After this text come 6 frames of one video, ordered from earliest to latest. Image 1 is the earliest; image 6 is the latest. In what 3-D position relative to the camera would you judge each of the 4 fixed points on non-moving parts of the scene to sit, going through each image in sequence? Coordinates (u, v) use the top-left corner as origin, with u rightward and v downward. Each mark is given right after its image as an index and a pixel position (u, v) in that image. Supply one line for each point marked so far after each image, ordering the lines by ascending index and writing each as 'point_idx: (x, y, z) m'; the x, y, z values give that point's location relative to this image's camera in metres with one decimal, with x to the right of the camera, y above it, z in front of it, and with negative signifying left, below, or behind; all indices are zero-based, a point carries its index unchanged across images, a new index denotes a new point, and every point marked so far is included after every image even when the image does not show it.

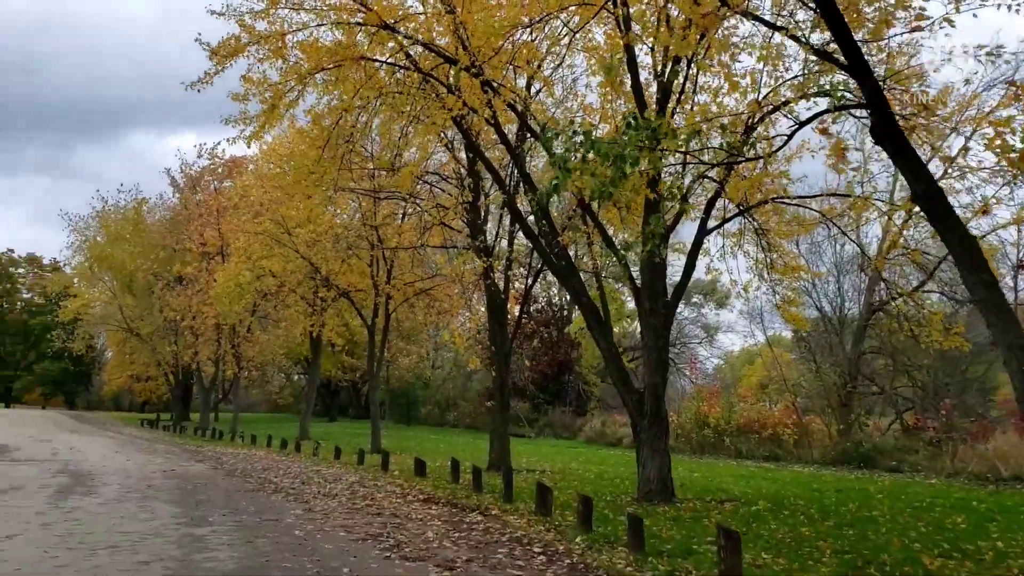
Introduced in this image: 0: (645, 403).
0: (+2.4, -2.1, +15.6) m
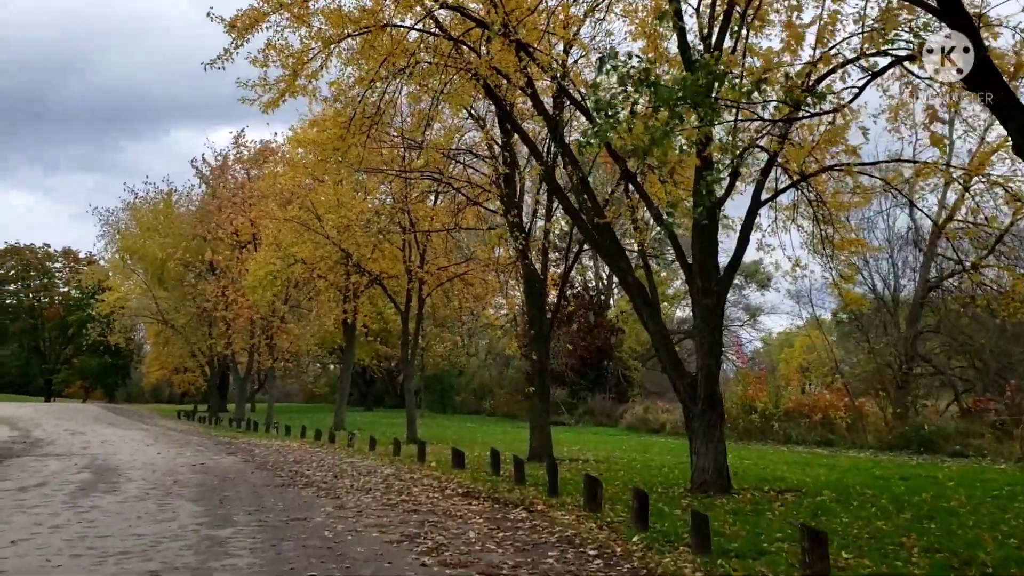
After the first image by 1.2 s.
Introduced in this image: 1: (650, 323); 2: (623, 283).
0: (+3.1, -1.7, +14.6) m
1: (+2.4, -0.6, +15.2) m
2: (+2.0, +0.1, +15.5) m
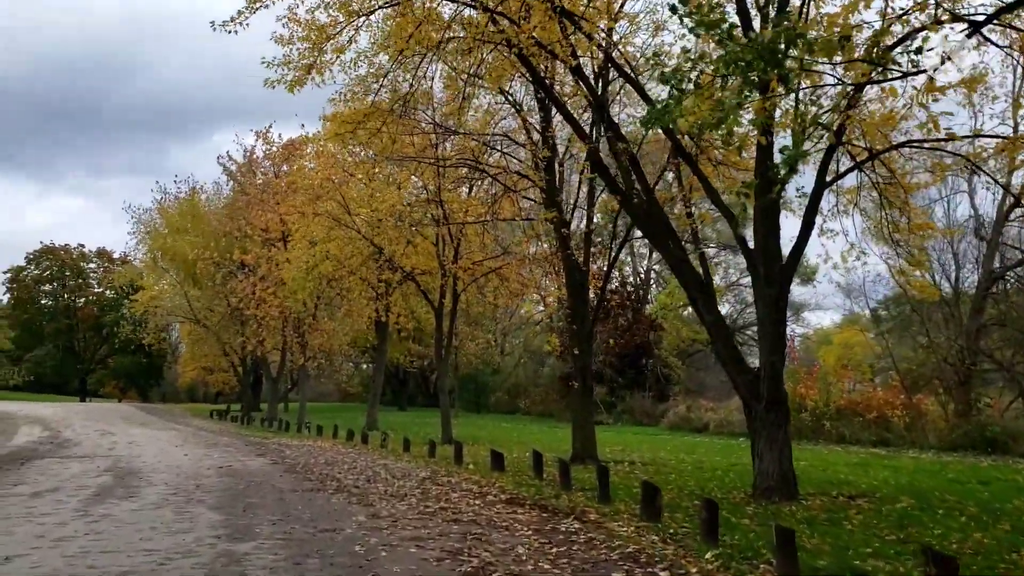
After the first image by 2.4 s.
0: (+3.8, -1.5, +13.4) m
1: (+3.1, -0.4, +14.0) m
2: (+2.7, +0.3, +14.4) m
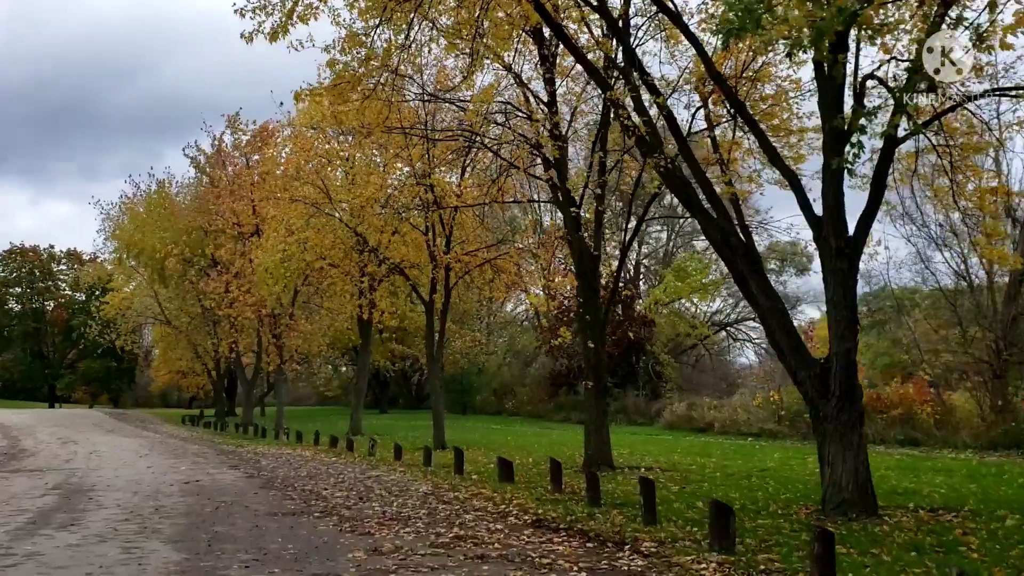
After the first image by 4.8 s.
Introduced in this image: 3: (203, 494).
0: (+4.0, -1.2, +11.2) m
1: (+3.3, -0.1, +11.9) m
2: (+2.9, +0.6, +12.2) m
3: (-4.8, -3.2, +13.7) m
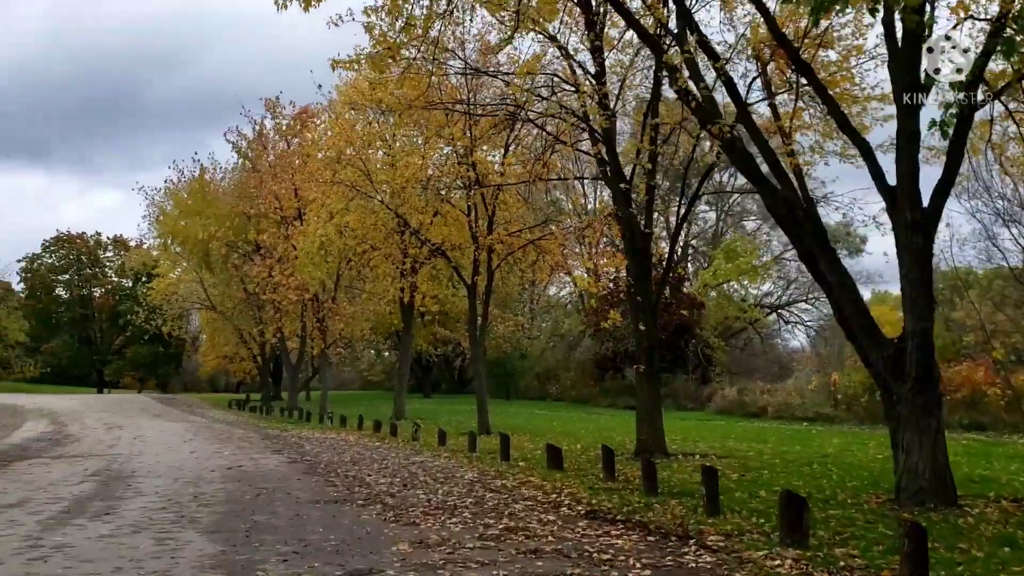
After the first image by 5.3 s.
0: (+4.6, -0.9, +10.4) m
1: (+4.0, +0.2, +11.1) m
2: (+3.6, +0.9, +11.4) m
3: (-4.0, -2.9, +13.3) m
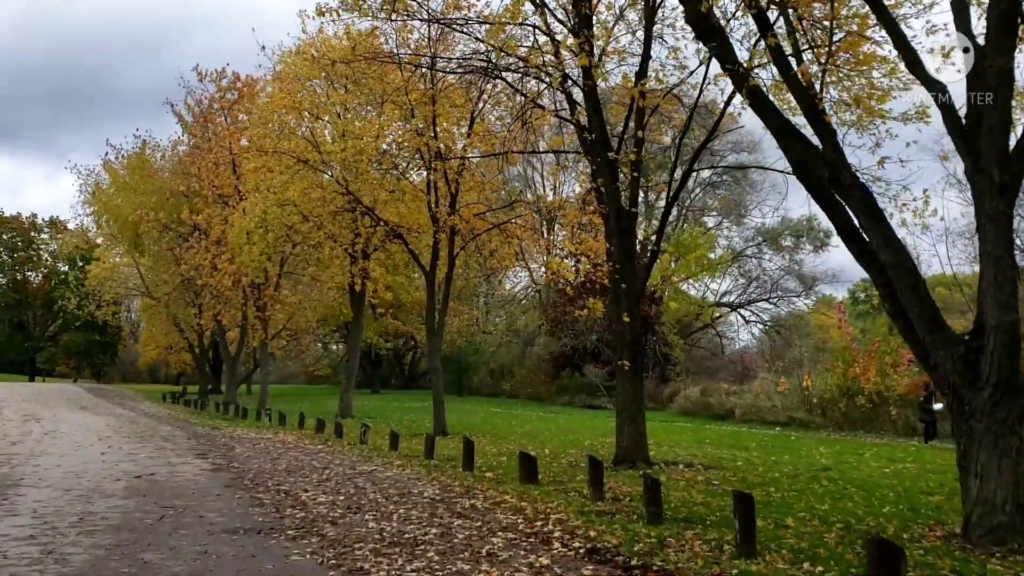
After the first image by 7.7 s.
0: (+4.5, -0.7, +8.4) m
1: (+3.8, +0.4, +9.0) m
2: (+3.4, +1.1, +9.3) m
3: (-4.4, -2.5, +10.8) m
